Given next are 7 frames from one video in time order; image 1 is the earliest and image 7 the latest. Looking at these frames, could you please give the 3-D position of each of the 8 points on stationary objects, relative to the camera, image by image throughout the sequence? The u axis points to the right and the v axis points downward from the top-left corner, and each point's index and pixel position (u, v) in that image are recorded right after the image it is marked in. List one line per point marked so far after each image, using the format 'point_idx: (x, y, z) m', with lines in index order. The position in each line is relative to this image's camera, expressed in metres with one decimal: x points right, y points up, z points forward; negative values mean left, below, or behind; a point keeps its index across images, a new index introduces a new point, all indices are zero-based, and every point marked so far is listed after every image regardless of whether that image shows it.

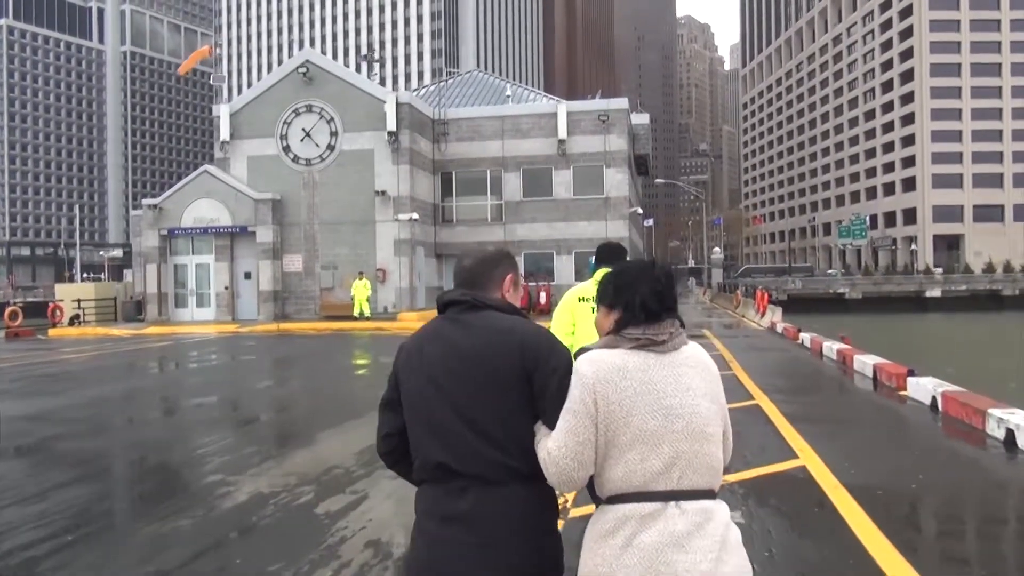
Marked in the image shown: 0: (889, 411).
0: (+4.8, -1.5, +9.8) m
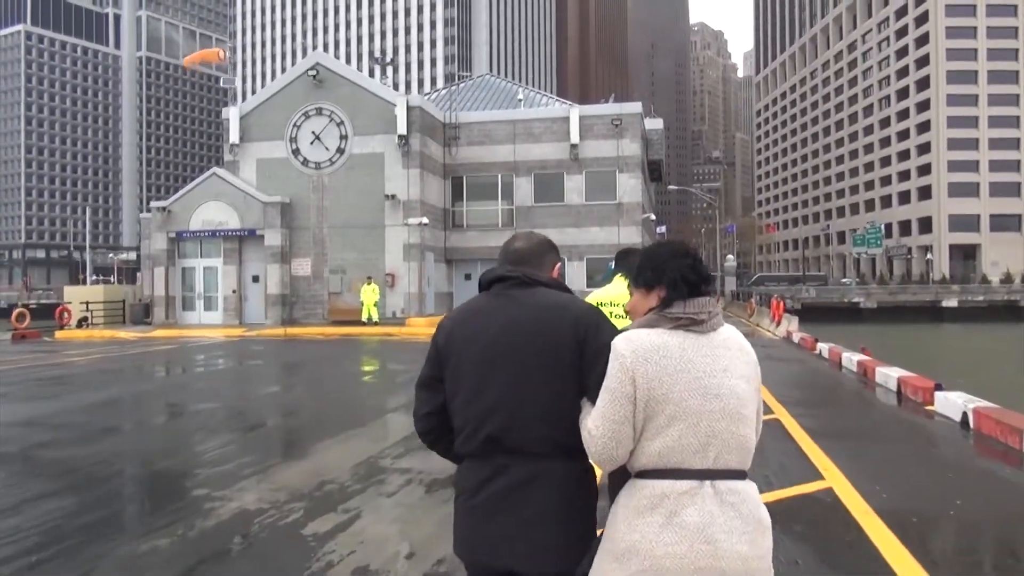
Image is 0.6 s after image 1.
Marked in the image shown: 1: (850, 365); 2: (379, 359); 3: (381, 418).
0: (+4.9, -1.7, +9.3) m
1: (+6.5, -1.5, +14.9) m
2: (-3.3, -1.8, +19.8) m
3: (-1.8, -1.9, +11.7) m
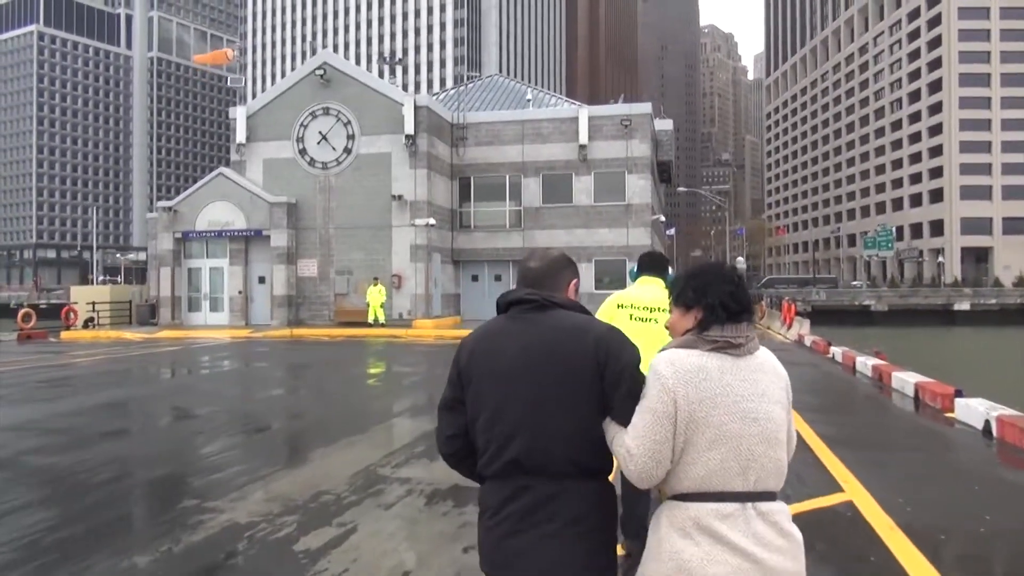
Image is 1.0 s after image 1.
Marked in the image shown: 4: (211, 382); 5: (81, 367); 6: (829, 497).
0: (+4.9, -1.7, +9.0) m
1: (+6.6, -1.5, +14.5) m
2: (-3.2, -1.8, +19.6) m
3: (-1.7, -1.9, +11.4) m
4: (-6.1, -1.9, +16.0) m
5: (-10.1, -1.9, +18.4) m
6: (+2.6, -1.7, +6.2) m
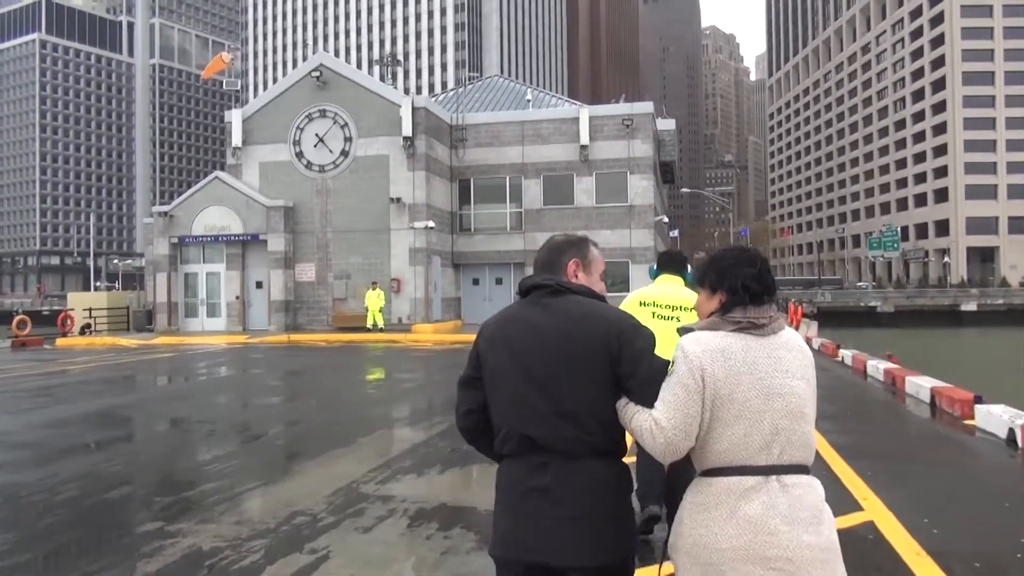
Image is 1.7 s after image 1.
0: (+4.9, -1.7, +8.5) m
1: (+6.6, -1.5, +14.1) m
2: (-3.2, -1.9, +19.2) m
3: (-1.7, -2.0, +11.0) m
4: (-6.1, -2.0, +15.5) m
5: (-10.1, -2.0, +18.0) m
6: (+2.5, -1.7, +5.7) m
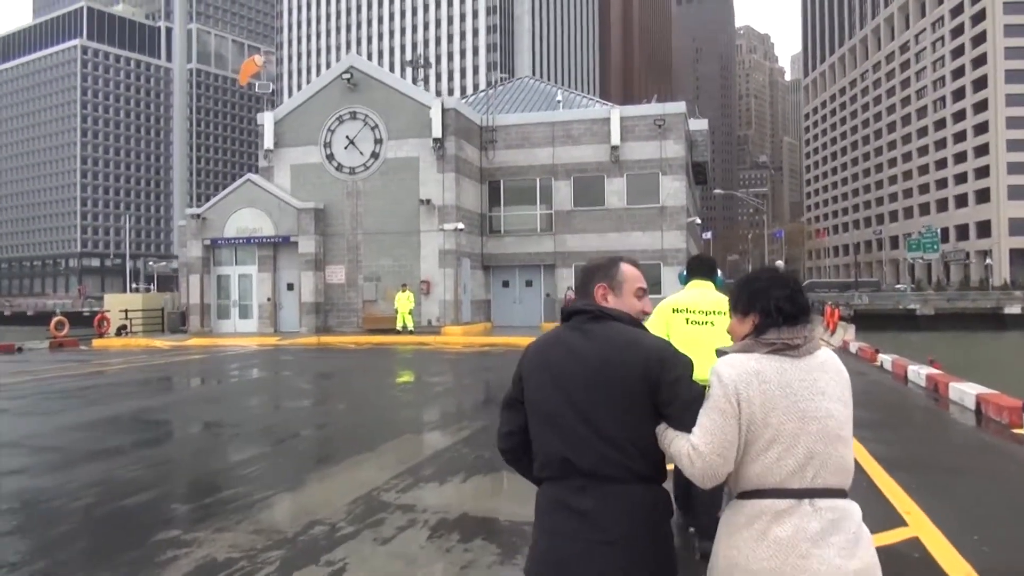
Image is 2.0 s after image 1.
0: (+5.2, -1.7, +8.1) m
1: (+7.1, -1.6, +13.6) m
2: (-2.4, -2.0, +19.1) m
3: (-1.3, -2.0, +10.8) m
4: (-5.5, -2.1, +15.6) m
5: (-9.4, -2.0, +18.2) m
6: (+2.7, -1.7, +5.4) m
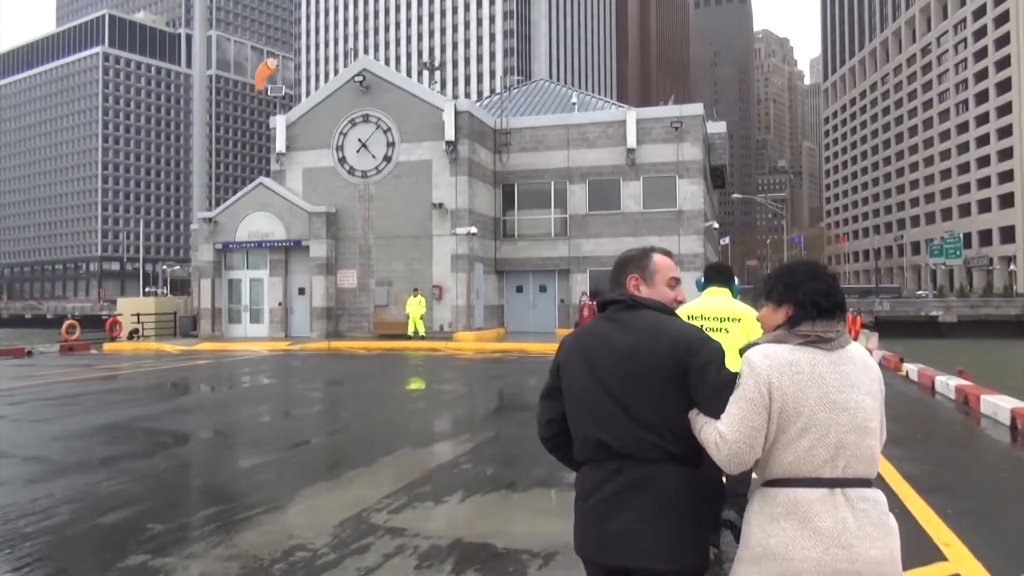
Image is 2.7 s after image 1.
0: (+5.2, -1.8, +7.6) m
1: (+7.3, -1.7, +13.0) m
2: (-2.2, -2.1, +18.7) m
3: (-1.2, -2.1, +10.4) m
4: (-5.3, -2.2, +15.2) m
5: (-9.1, -2.1, +17.9) m
6: (+2.7, -1.8, +4.9) m
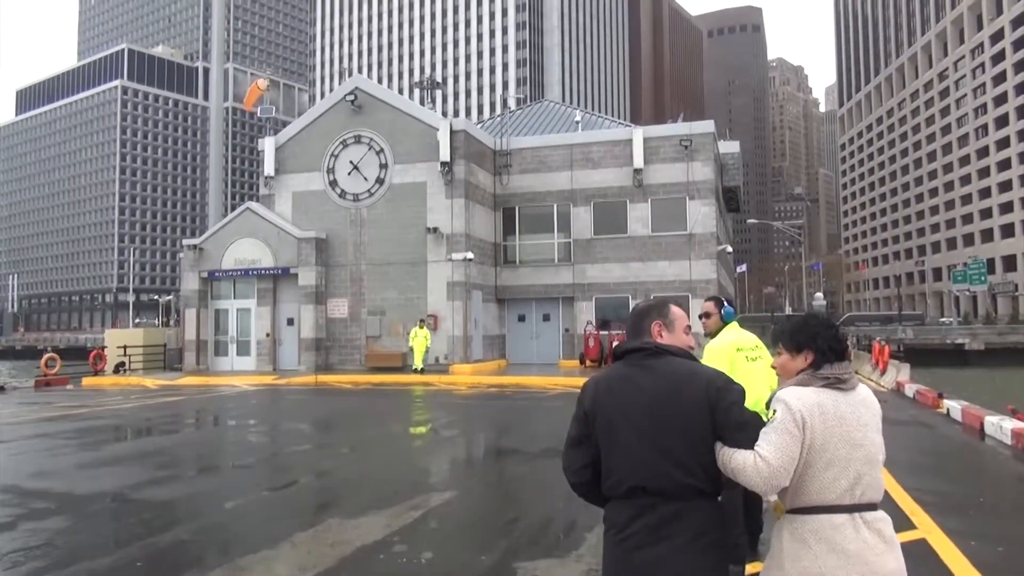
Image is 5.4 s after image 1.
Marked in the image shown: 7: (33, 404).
0: (+4.8, -2.0, +5.8) m
1: (+7.0, -2.1, +11.2) m
2: (-2.3, -2.8, +17.1) m
3: (-1.5, -2.4, +8.8) m
4: (-5.5, -2.7, +13.7) m
5: (-9.3, -2.8, +16.5) m
6: (+2.2, -1.9, +3.2) m
7: (-12.2, -2.9, +19.0) m
